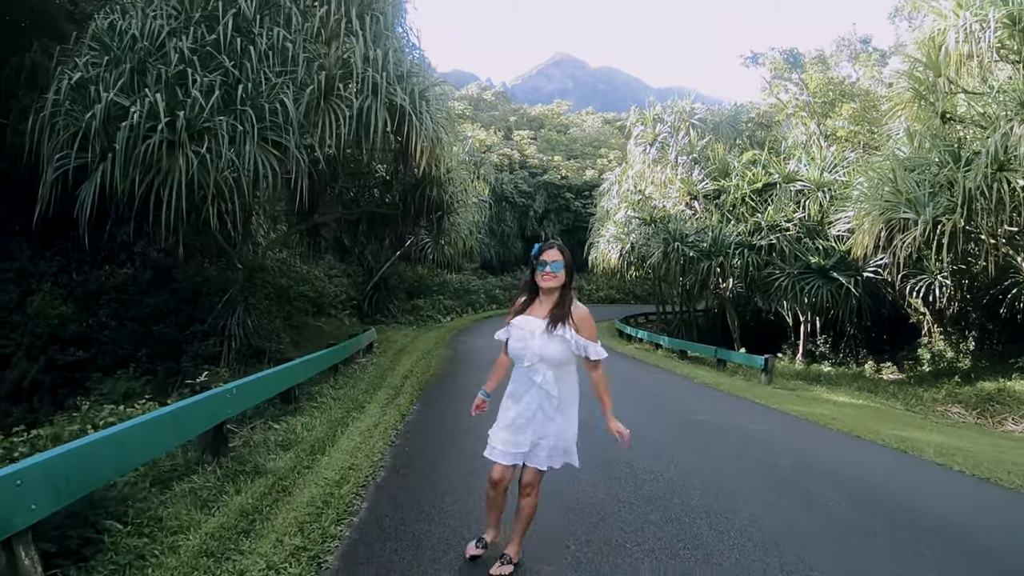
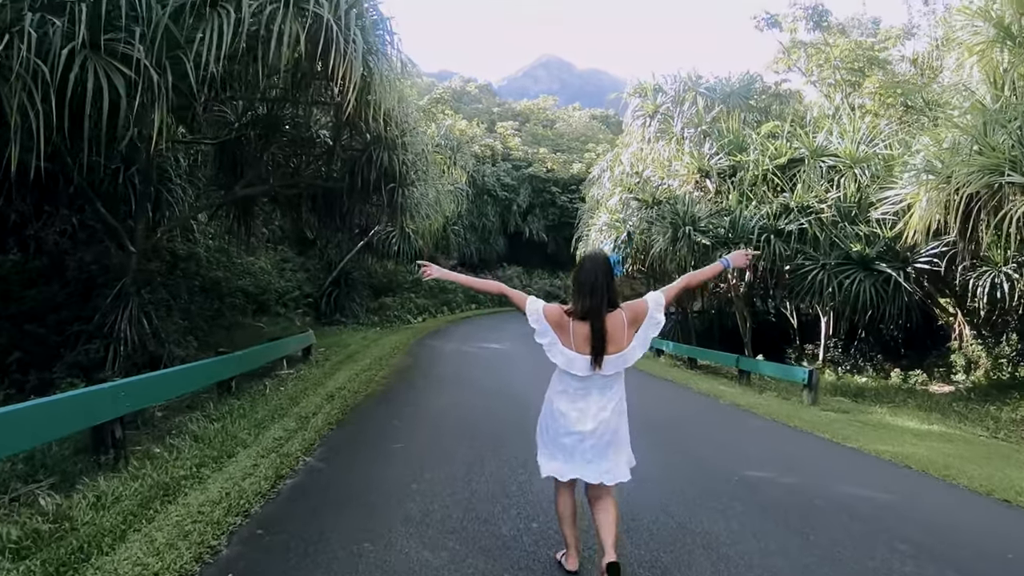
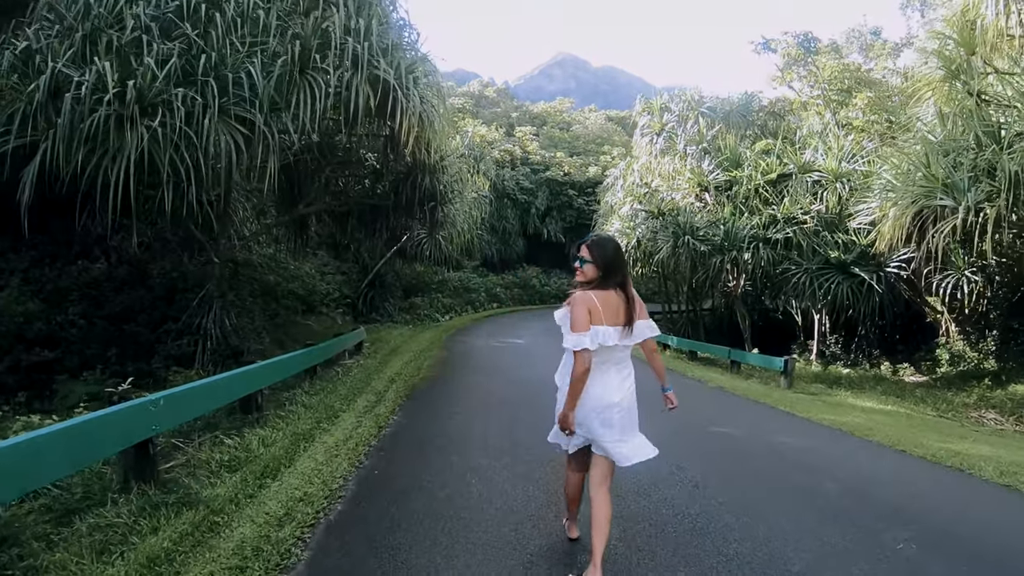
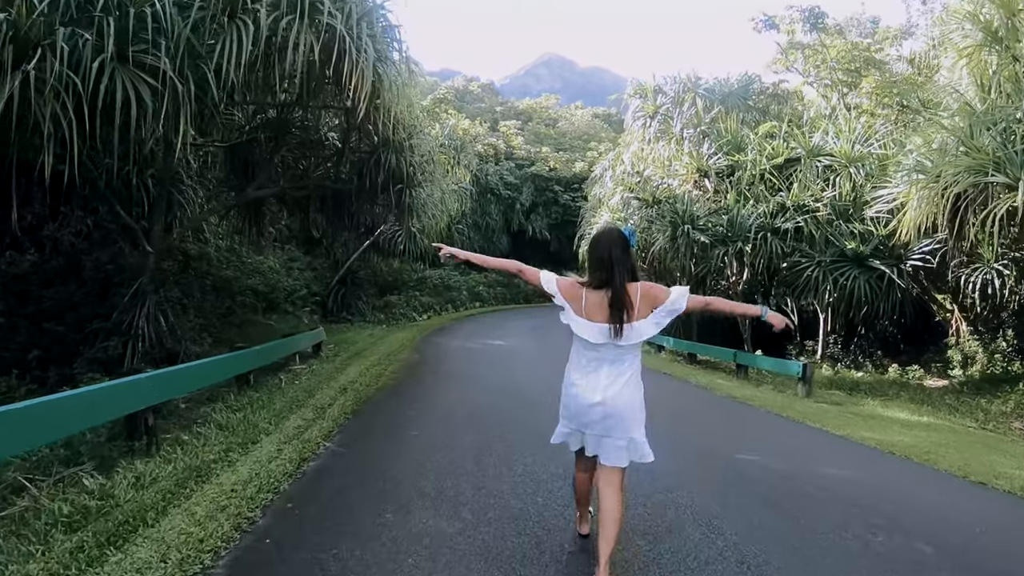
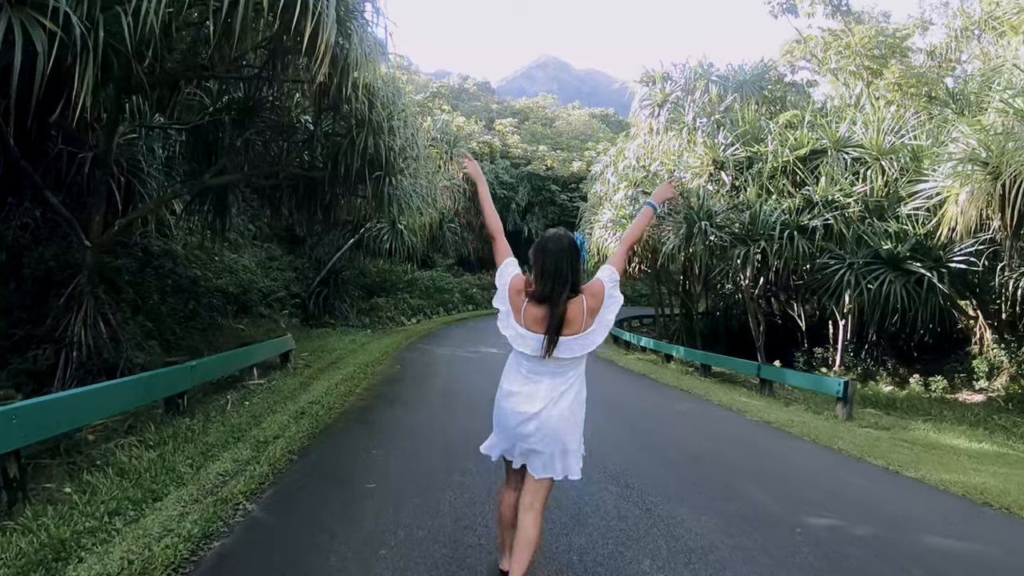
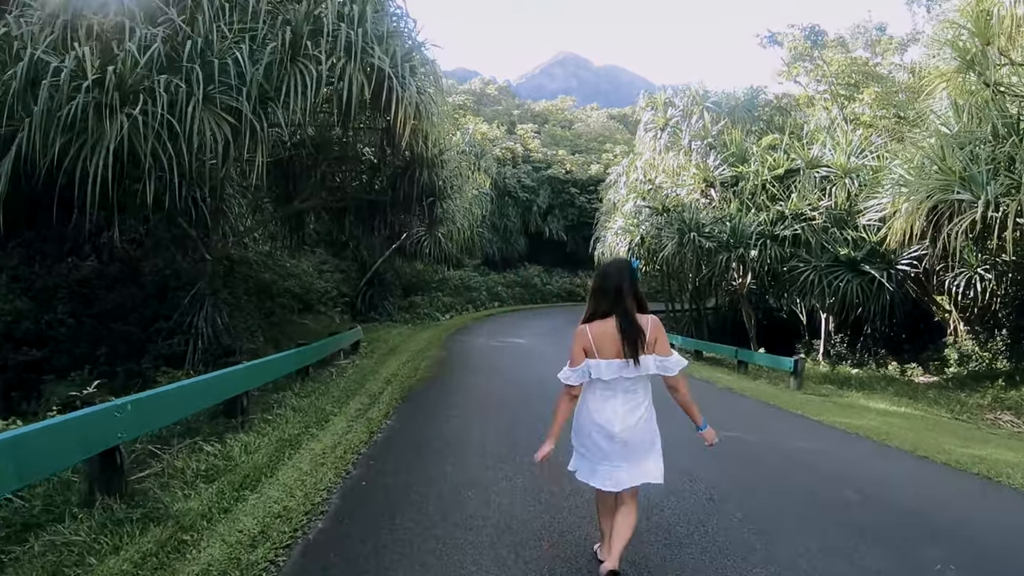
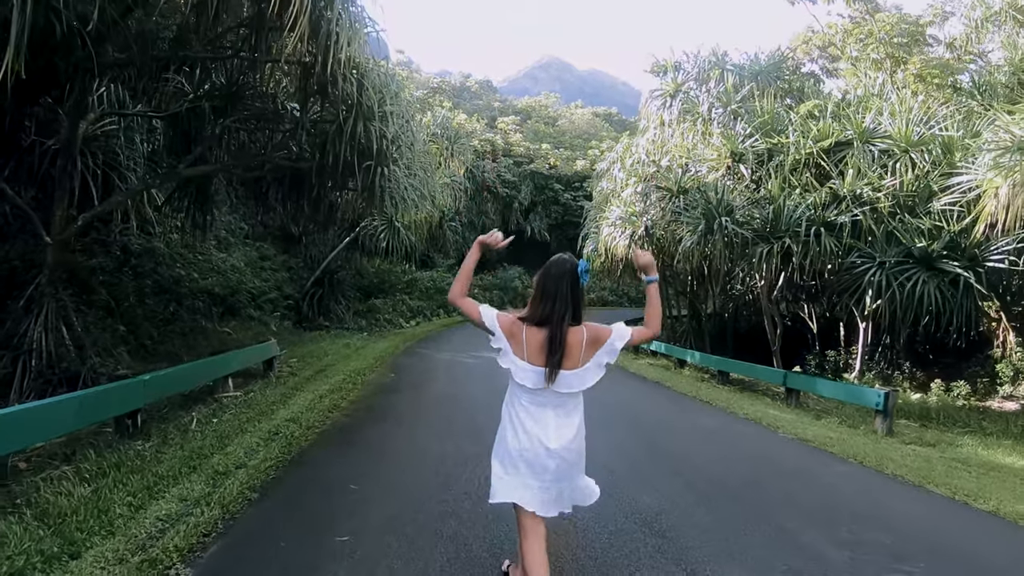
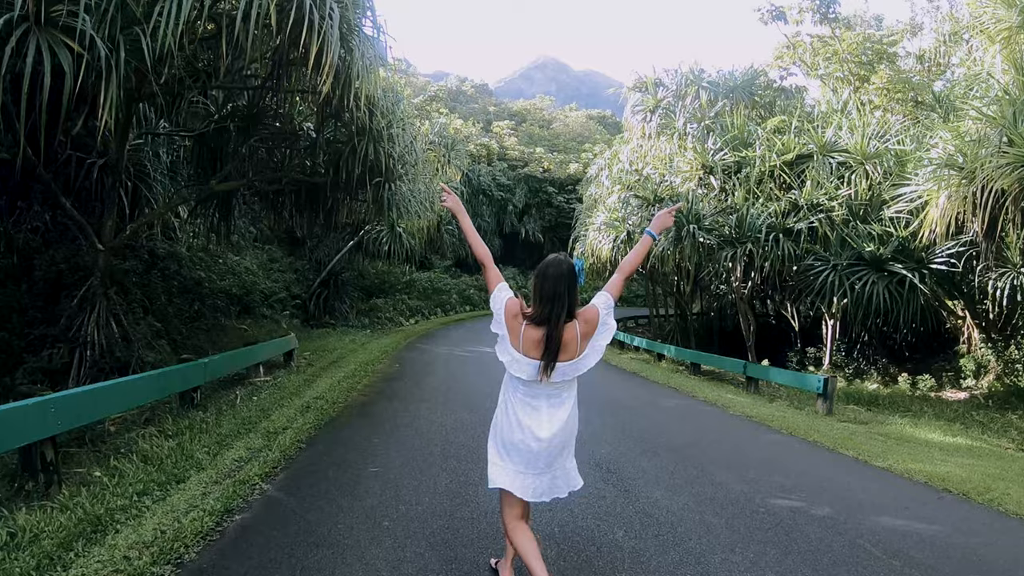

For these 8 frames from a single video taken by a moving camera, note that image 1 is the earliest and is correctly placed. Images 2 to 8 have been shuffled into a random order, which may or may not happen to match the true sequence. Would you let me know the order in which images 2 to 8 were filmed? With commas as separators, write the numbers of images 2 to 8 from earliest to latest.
3, 6, 4, 2, 8, 5, 7
